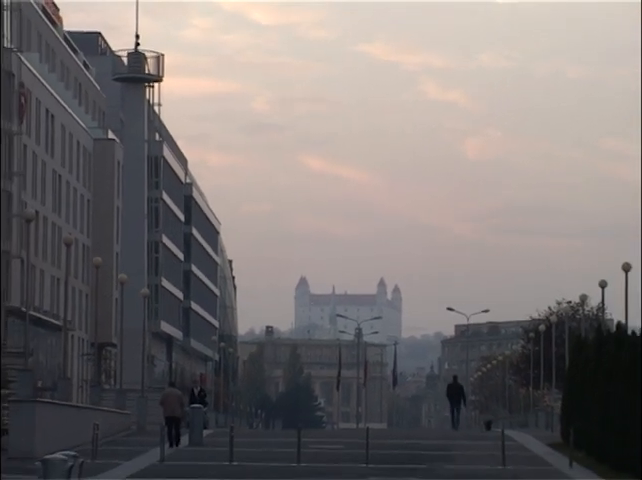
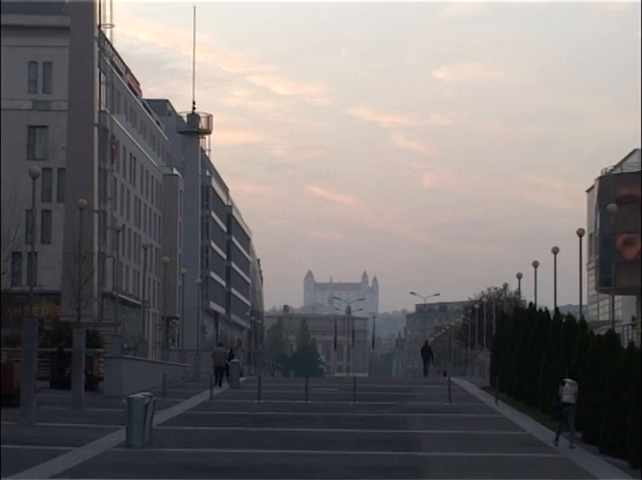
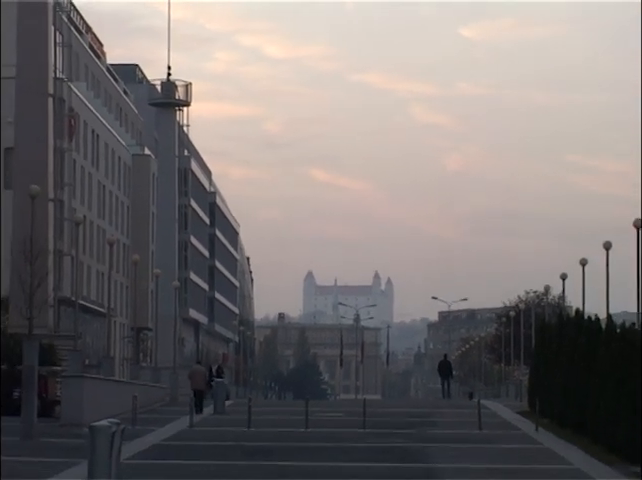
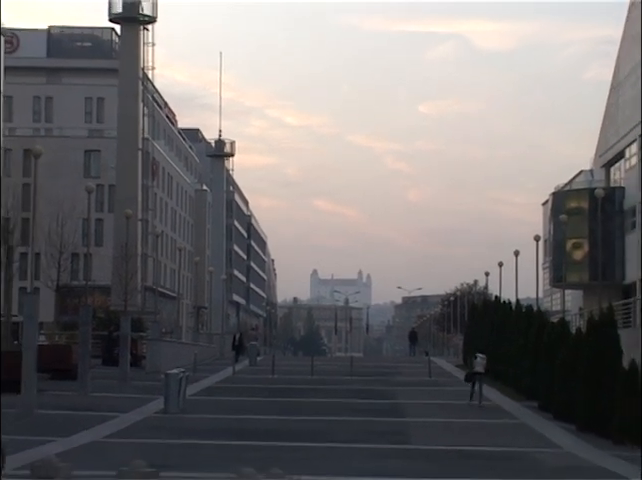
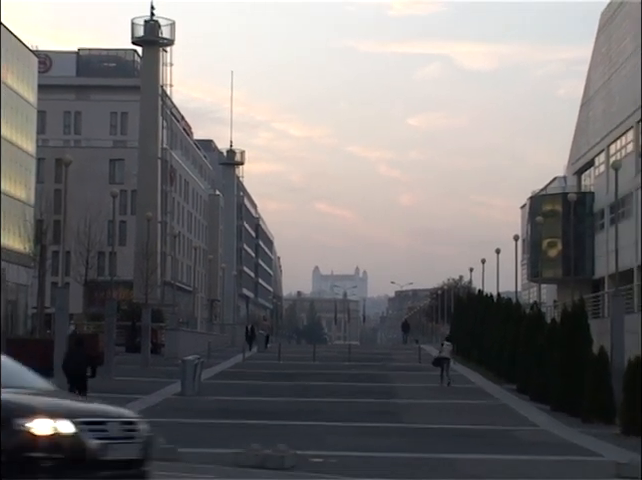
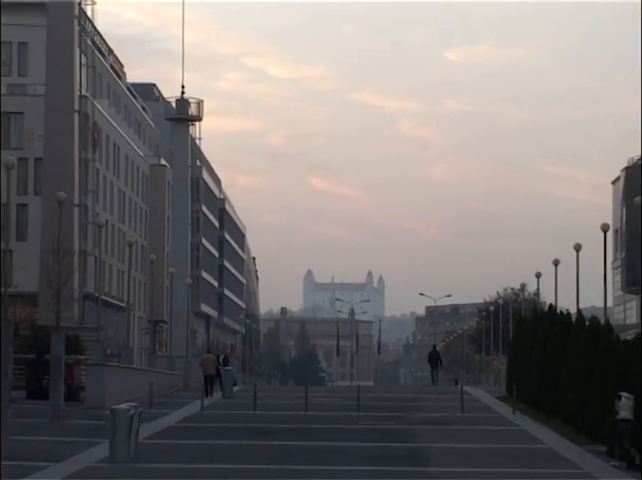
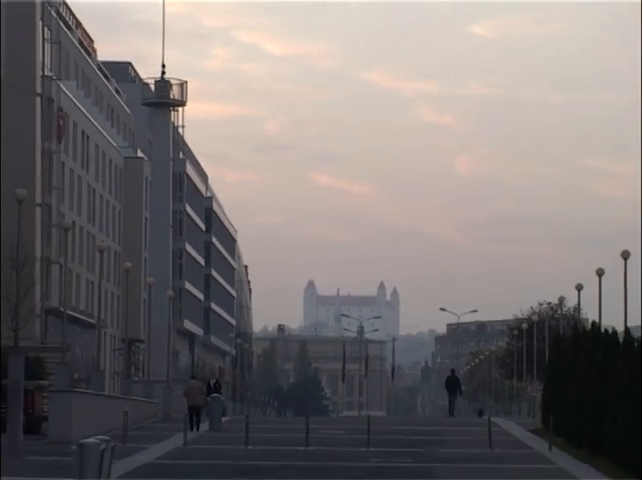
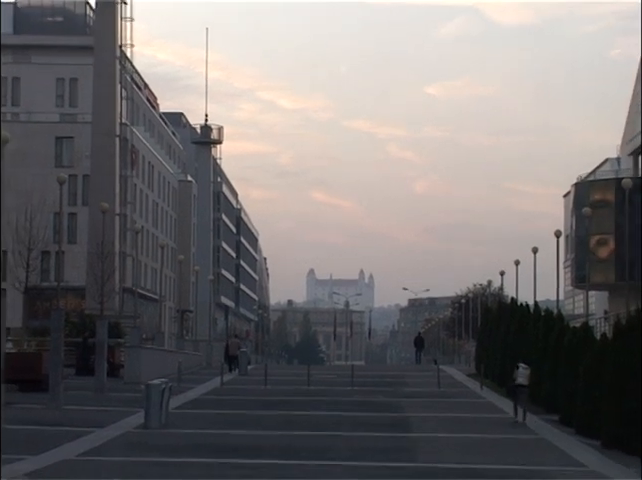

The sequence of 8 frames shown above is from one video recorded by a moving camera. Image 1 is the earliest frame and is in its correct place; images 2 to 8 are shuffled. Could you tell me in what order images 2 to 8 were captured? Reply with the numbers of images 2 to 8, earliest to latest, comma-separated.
7, 3, 6, 2, 8, 4, 5
